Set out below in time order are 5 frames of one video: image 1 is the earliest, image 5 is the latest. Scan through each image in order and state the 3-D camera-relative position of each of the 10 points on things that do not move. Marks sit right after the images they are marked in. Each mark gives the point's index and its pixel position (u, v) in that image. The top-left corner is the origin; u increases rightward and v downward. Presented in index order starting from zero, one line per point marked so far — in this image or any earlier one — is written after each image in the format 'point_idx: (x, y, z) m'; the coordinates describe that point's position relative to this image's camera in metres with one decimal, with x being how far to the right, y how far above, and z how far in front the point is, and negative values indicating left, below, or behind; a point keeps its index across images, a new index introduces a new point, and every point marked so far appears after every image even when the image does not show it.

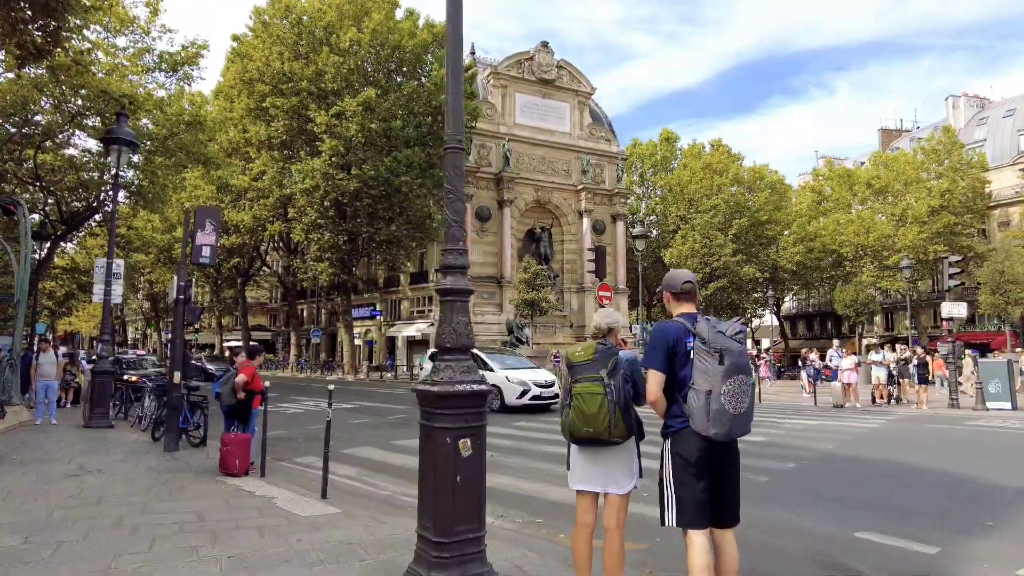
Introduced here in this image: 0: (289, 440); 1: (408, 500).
0: (-3.6, -2.4, +10.4) m
1: (-1.0, -2.1, +6.3) m
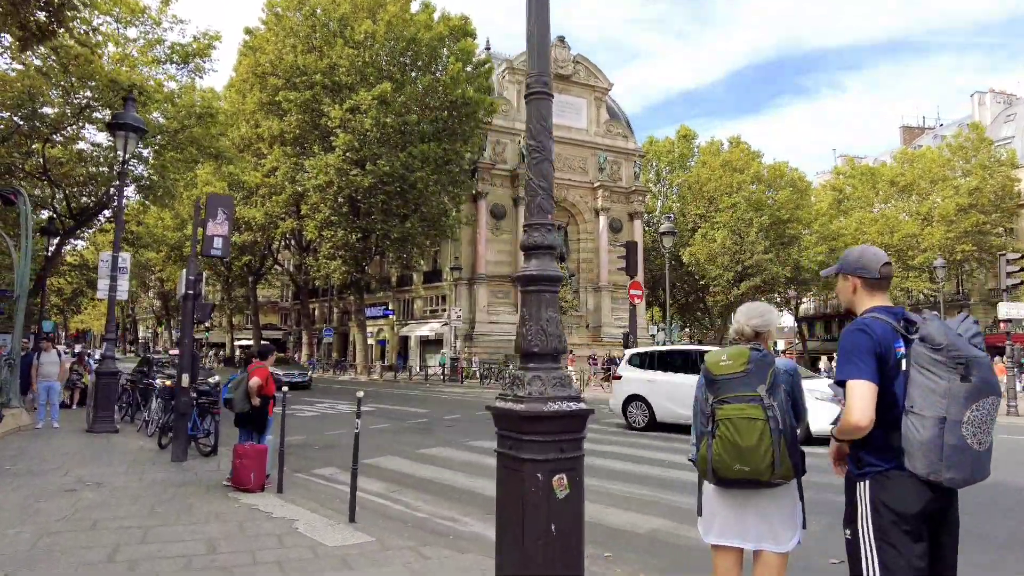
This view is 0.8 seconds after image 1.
0: (-3.1, -2.4, +9.6) m
1: (-0.5, -2.0, +5.5) m
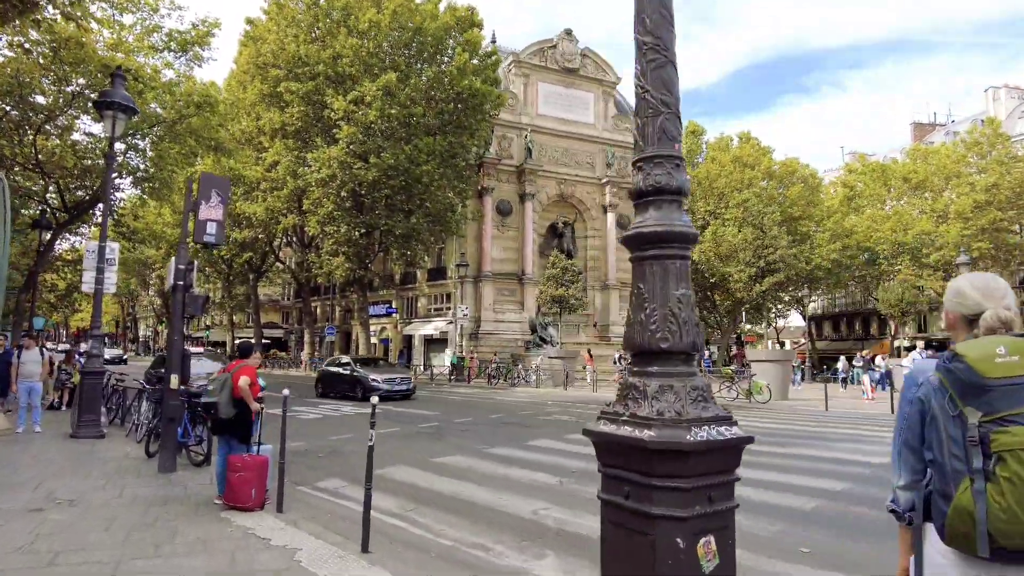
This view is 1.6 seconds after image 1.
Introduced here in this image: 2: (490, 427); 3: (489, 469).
0: (-2.7, -2.3, +8.7) m
1: (-0.2, -1.9, +4.6) m
2: (-0.4, -2.5, +11.6) m
3: (-0.3, -2.1, +7.6) m
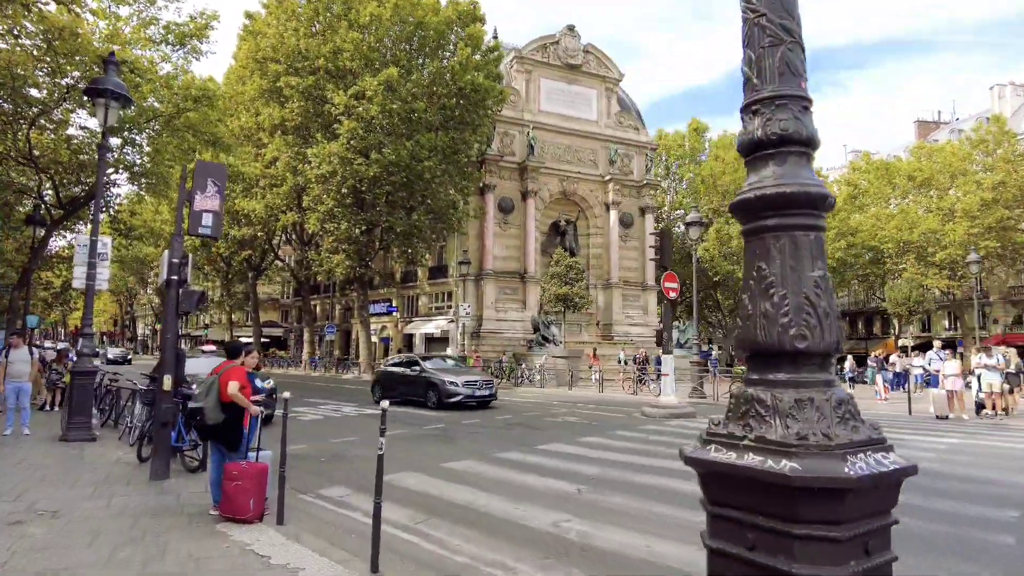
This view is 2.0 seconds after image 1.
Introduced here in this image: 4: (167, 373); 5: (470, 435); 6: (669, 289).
0: (-2.6, -2.2, +8.3) m
1: (-0.1, -1.9, +4.2) m
2: (-0.3, -2.4, +11.2) m
3: (-0.1, -2.1, +7.2) m
4: (-3.5, -0.9, +6.6) m
5: (-0.7, -2.3, +10.3) m
6: (+3.3, 0.0, +13.8) m
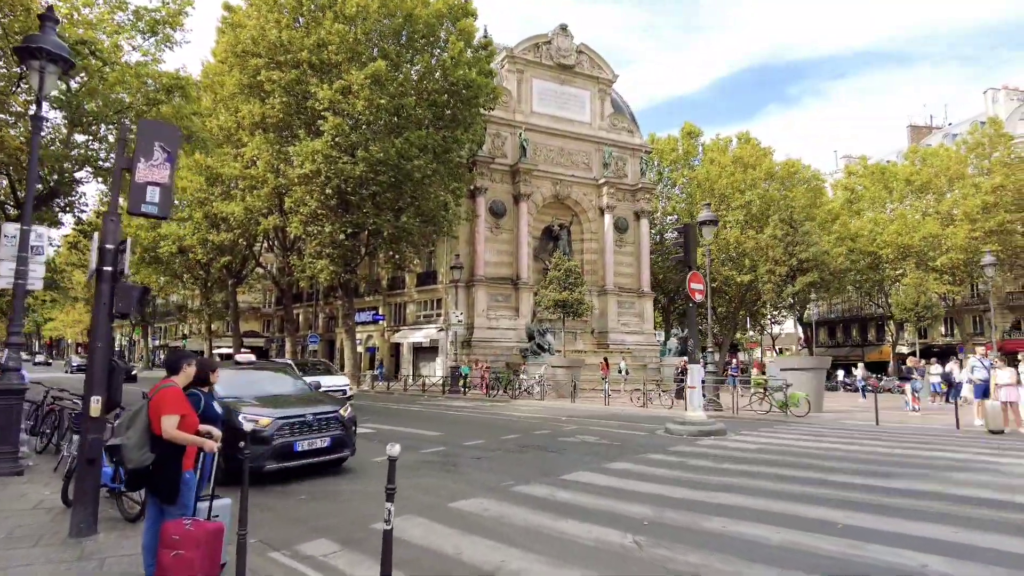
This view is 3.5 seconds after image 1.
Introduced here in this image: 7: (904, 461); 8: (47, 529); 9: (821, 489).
0: (-2.3, -2.2, +6.7) m
1: (+0.3, -1.8, +2.7) m
2: (-0.1, -2.4, +9.6) m
3: (+0.2, -2.0, +5.7) m
4: (-3.2, -0.8, +5.0) m
5: (-0.5, -2.3, +8.8) m
6: (+3.5, 0.0, +12.4) m
7: (+5.3, -2.4, +8.8) m
8: (-3.7, -1.9, +5.1) m
9: (+3.3, -2.1, +6.9) m
